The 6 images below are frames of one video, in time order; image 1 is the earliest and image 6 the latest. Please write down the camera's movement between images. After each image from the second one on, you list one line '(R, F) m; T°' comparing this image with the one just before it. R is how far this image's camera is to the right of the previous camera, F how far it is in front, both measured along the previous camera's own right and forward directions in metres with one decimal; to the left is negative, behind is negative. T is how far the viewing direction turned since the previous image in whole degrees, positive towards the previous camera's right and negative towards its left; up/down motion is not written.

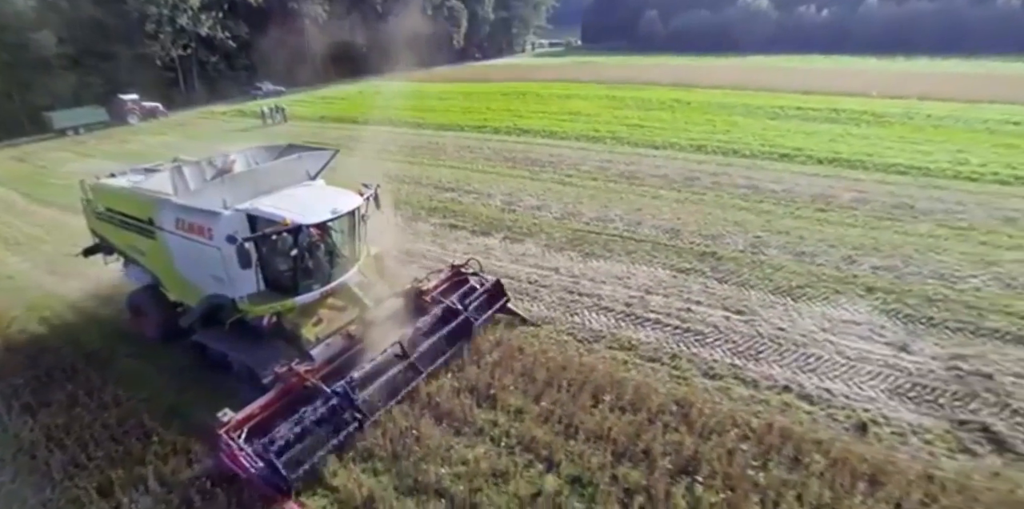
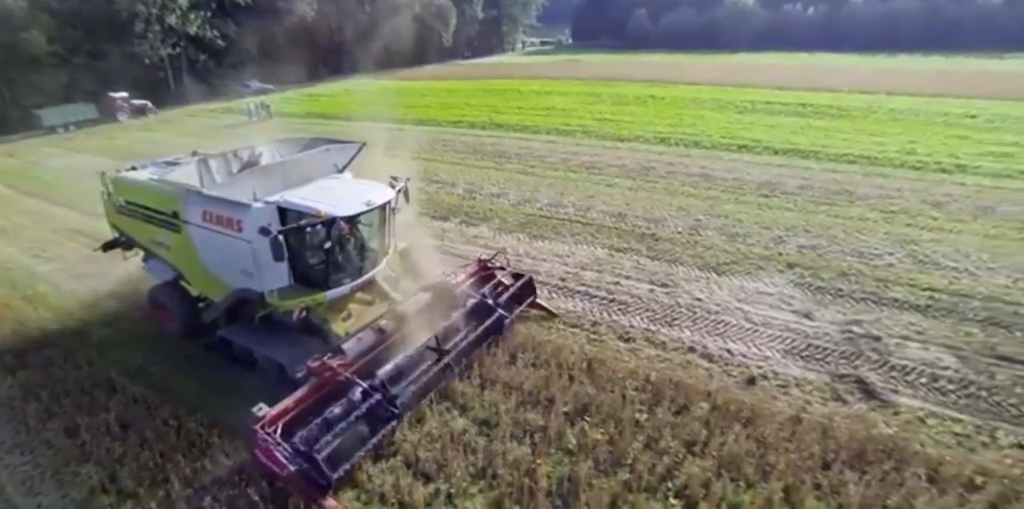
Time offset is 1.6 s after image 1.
(+0.8, -0.5) m; 0°
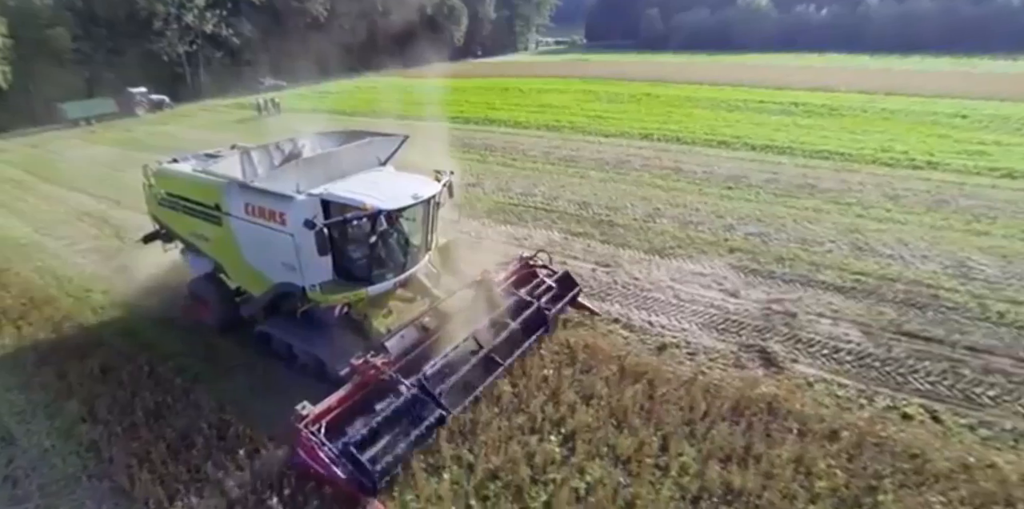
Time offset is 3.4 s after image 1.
(+0.9, -0.5) m; -2°
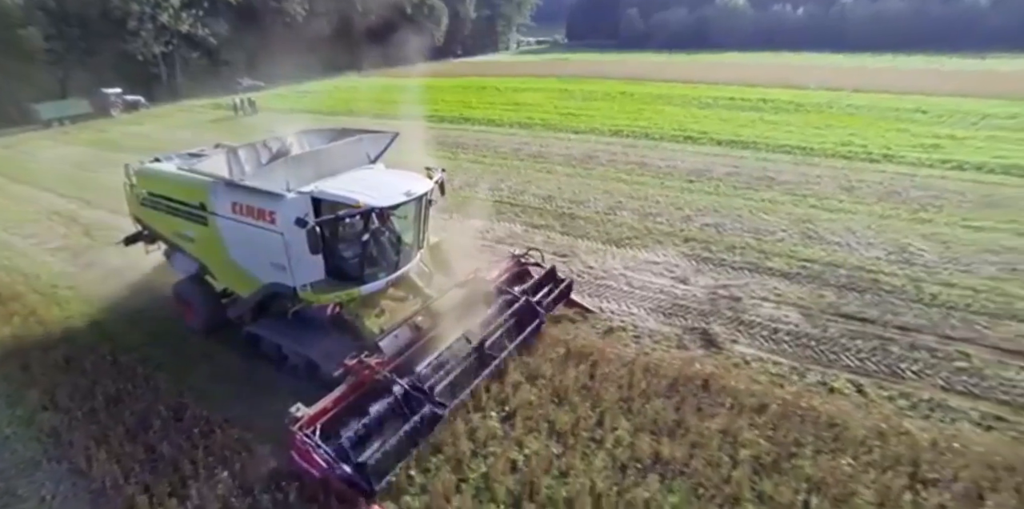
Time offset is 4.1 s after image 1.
(+0.4, -0.2) m; +1°
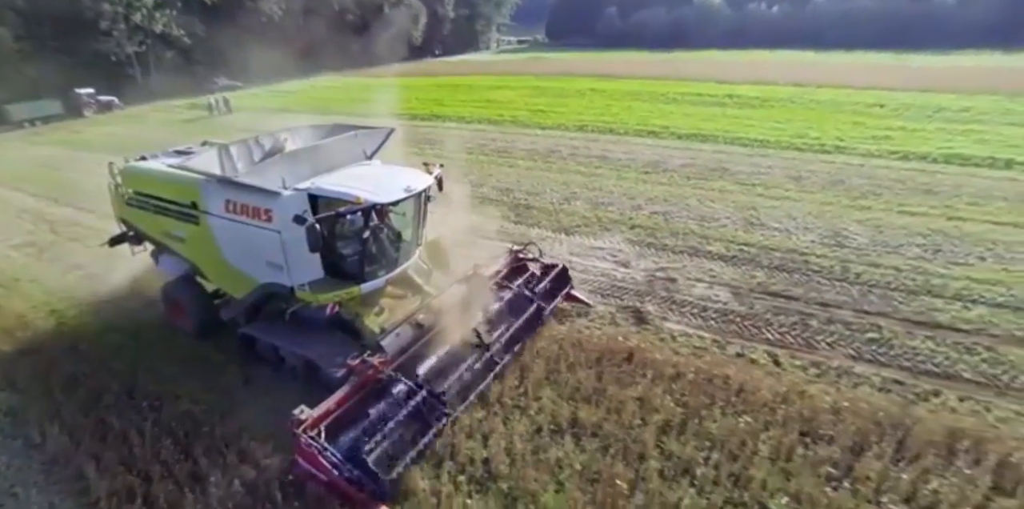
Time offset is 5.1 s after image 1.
(+0.6, -0.2) m; +1°
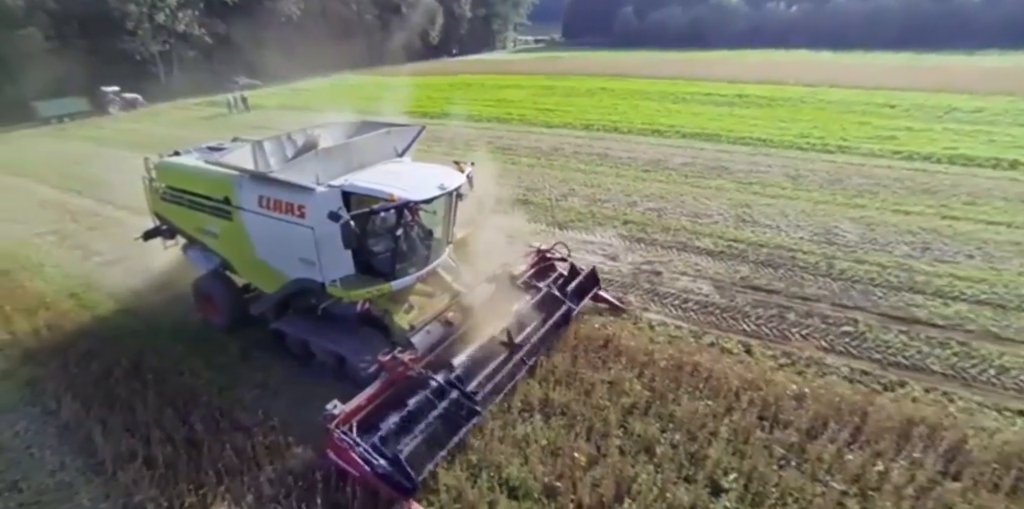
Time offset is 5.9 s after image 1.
(+0.3, -0.2) m; -2°
